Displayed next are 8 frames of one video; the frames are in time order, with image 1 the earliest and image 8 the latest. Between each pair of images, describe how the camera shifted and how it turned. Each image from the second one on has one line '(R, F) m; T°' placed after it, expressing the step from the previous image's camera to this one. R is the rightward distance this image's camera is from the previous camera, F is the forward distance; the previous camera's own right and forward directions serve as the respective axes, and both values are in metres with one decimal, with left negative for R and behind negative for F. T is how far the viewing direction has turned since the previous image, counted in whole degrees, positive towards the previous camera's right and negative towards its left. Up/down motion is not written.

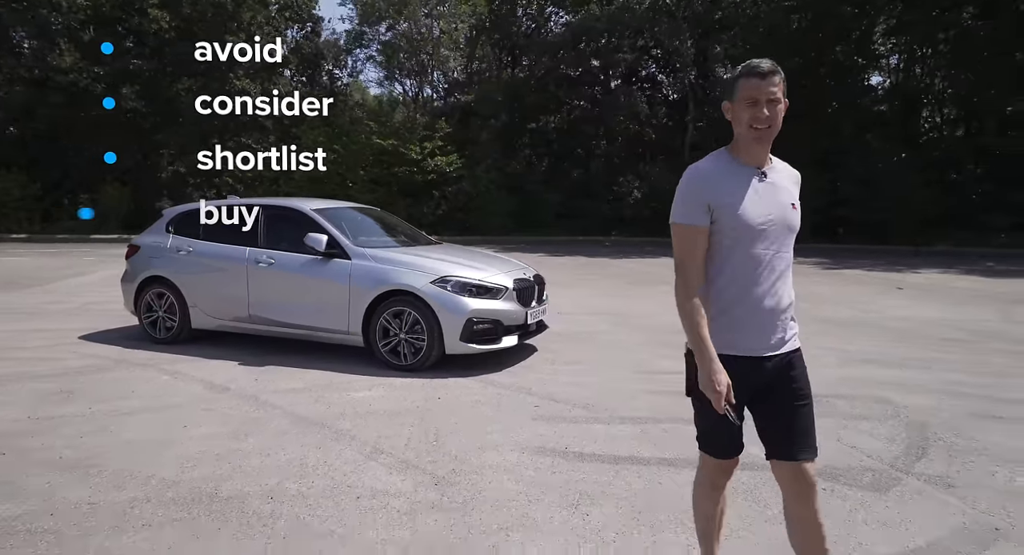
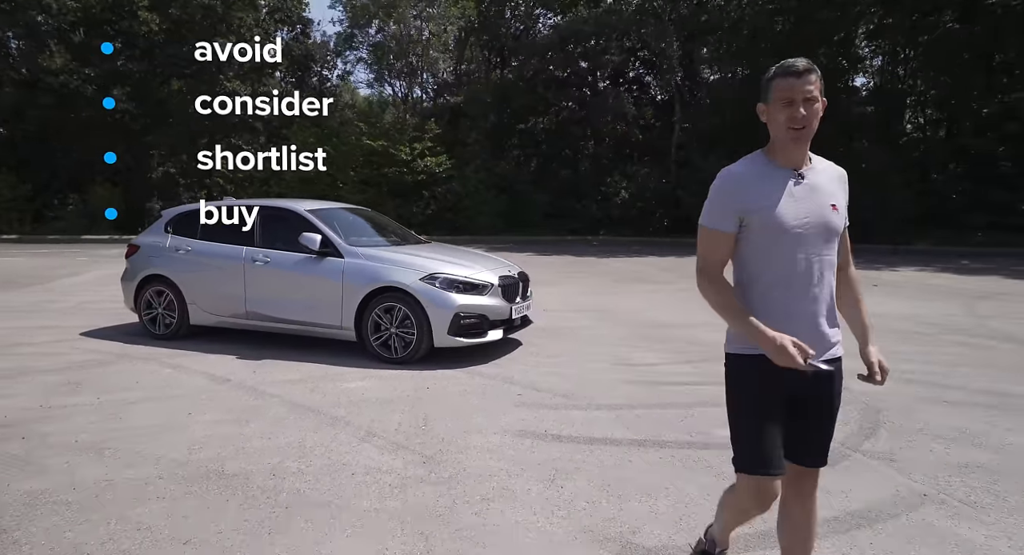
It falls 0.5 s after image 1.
(+0.1, -0.3) m; +1°
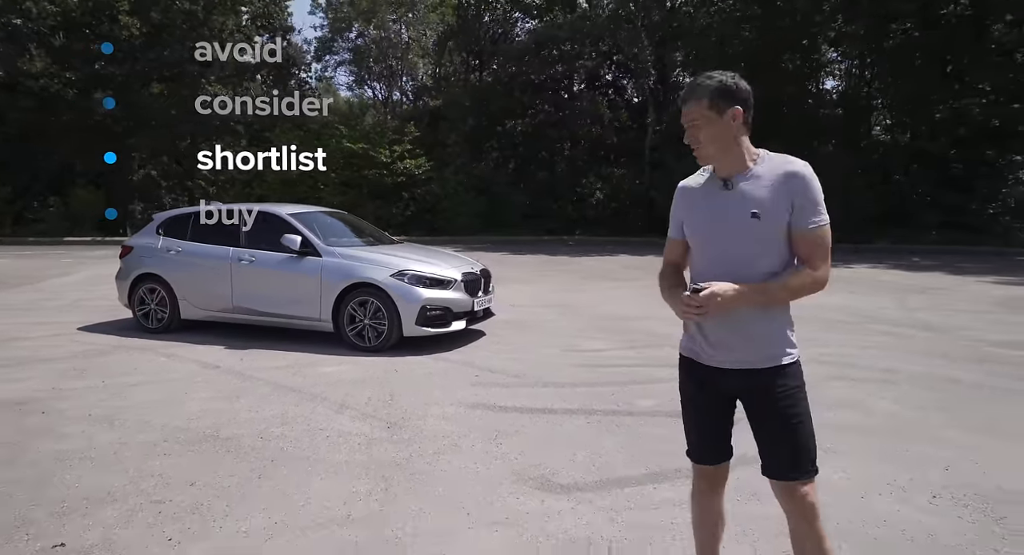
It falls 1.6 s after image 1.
(+0.3, -0.8) m; +2°
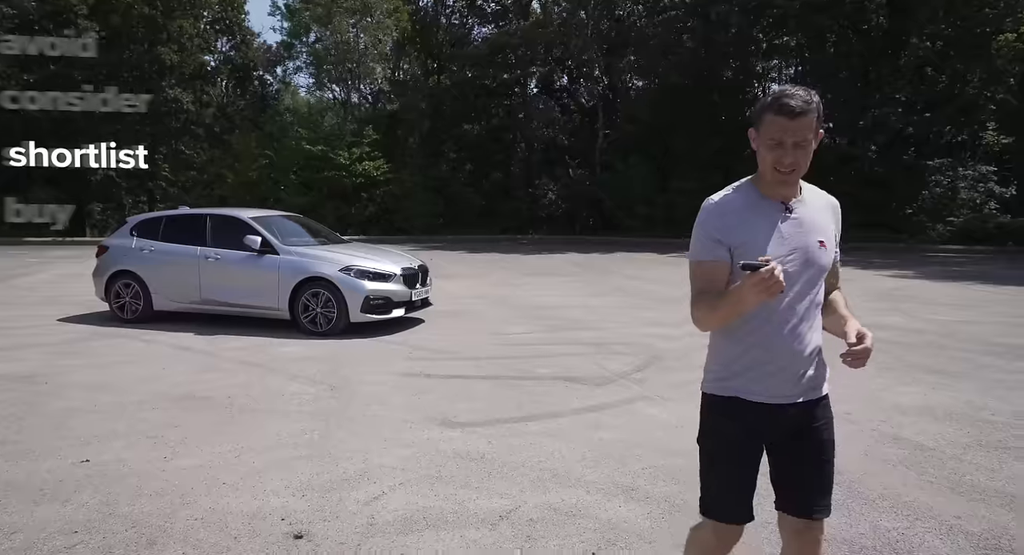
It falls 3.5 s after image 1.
(+0.5, -1.3) m; +3°
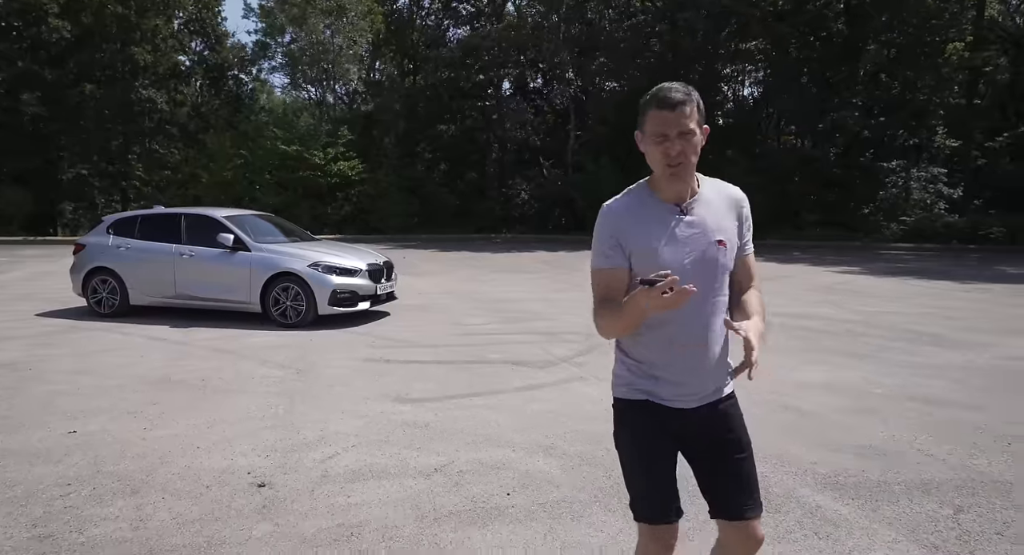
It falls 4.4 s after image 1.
(+0.3, -0.6) m; +2°
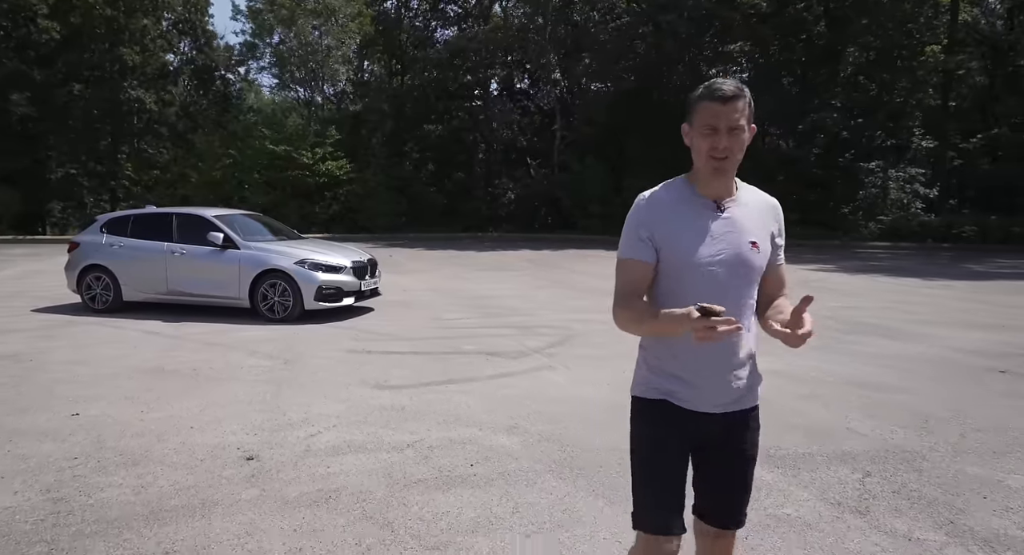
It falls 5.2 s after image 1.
(+0.2, -0.4) m; +1°
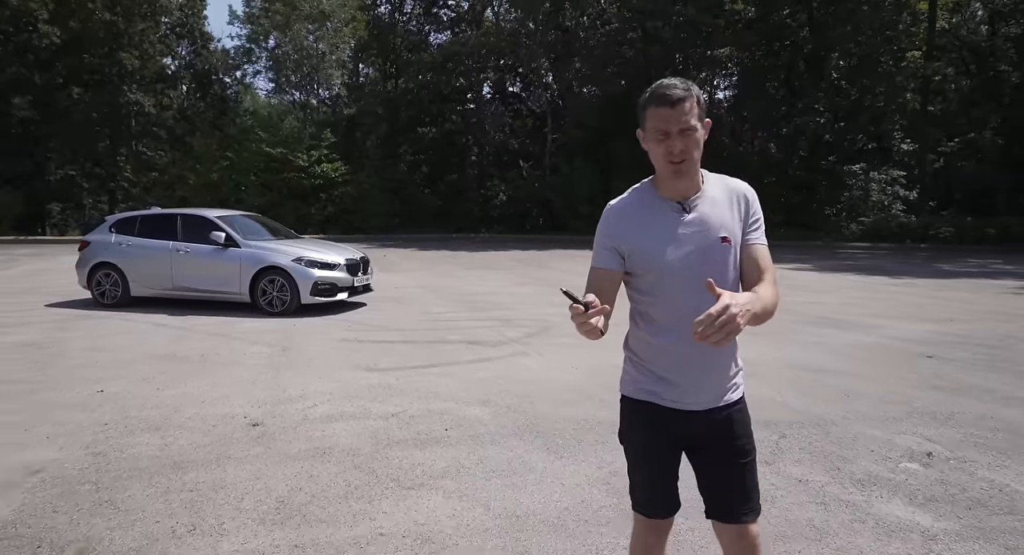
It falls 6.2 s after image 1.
(+0.2, -0.7) m; 0°
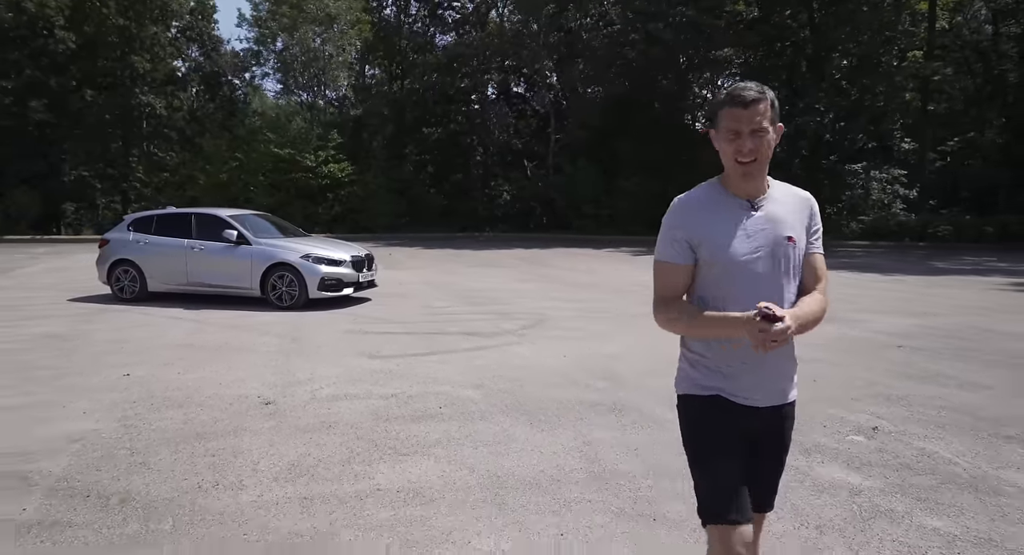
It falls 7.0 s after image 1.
(+0.2, -0.5) m; -1°
